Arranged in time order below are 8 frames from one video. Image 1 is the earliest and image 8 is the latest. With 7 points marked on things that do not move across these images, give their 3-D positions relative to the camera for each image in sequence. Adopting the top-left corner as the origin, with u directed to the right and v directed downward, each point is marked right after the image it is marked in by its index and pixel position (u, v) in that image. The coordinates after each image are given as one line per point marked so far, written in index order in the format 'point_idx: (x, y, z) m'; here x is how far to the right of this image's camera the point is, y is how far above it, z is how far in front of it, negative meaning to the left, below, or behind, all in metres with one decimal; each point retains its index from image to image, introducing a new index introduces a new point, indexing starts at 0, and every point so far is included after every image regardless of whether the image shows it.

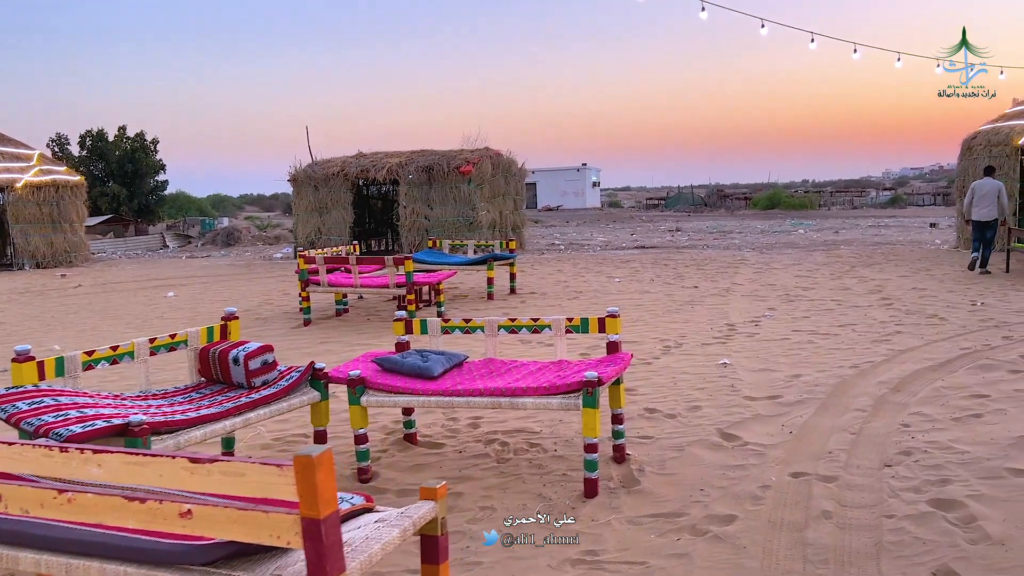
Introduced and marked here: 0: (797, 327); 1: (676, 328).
0: (+2.2, -0.3, +6.5) m
1: (+1.3, -0.3, +6.6) m
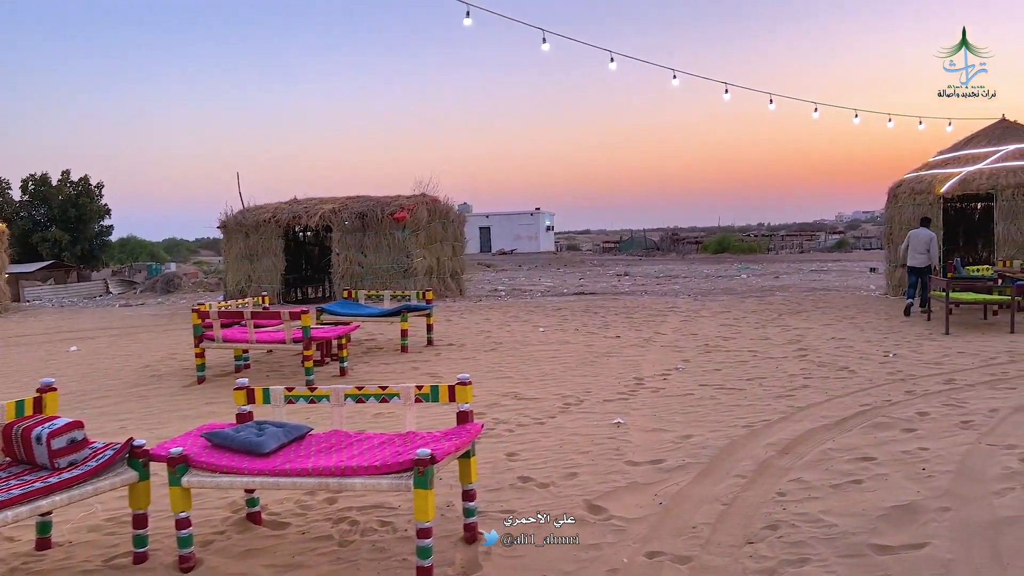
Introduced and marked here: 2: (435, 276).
0: (+1.4, -0.7, +6.4) m
1: (+0.5, -0.7, +6.5) m
2: (-1.4, +0.2, +15.4) m
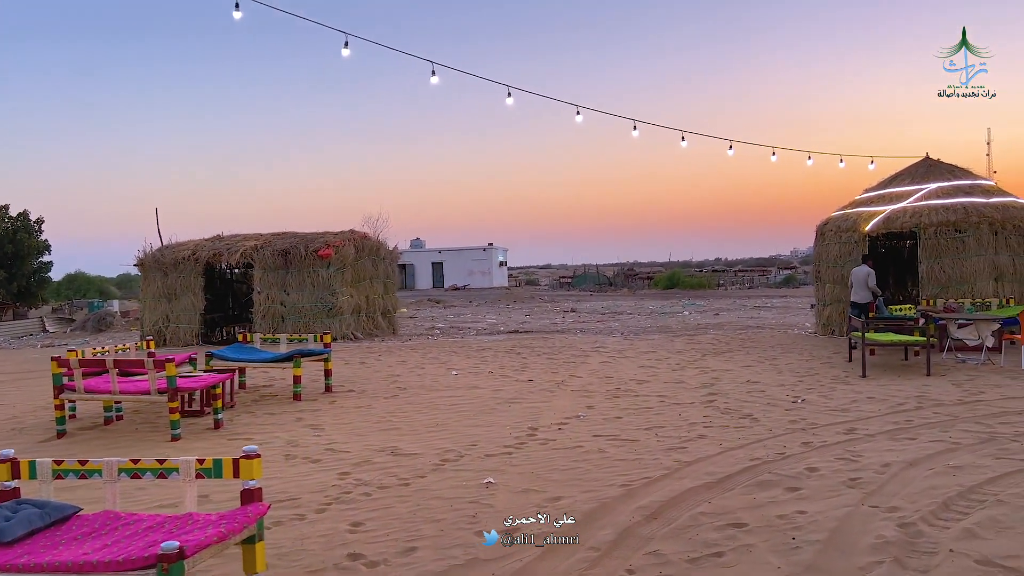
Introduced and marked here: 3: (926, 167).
0: (+0.6, -1.0, +6.0) m
1: (-0.3, -1.0, +6.1) m
2: (-2.6, -0.5, +15.0) m
3: (+6.1, +1.8, +12.7) m
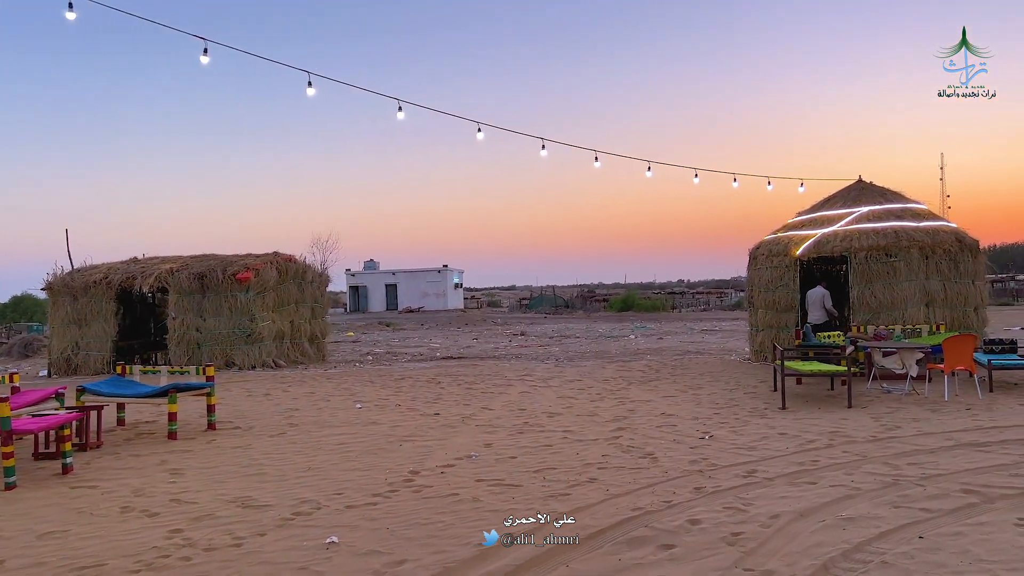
0: (-0.2, -1.2, +5.5) m
1: (-1.1, -1.2, +5.5) m
2: (-3.8, -0.9, +14.3) m
3: (+5.0, +1.4, +12.5) m
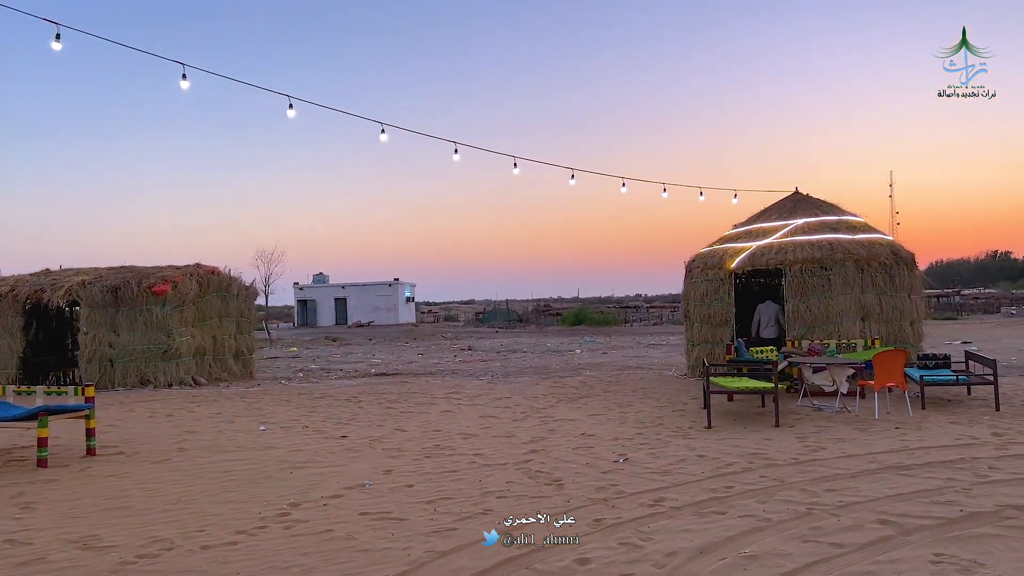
0: (-0.8, -1.3, +5.0) m
1: (-1.7, -1.3, +5.0) m
2: (-4.9, -1.1, +13.7) m
3: (+4.0, +1.2, +12.3) m
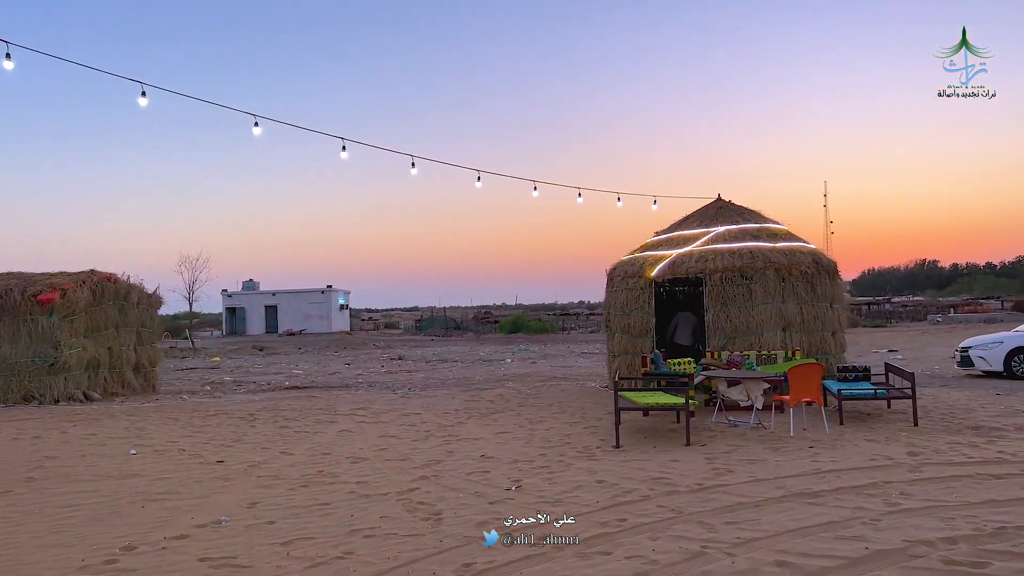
0: (-1.5, -1.4, +4.4) m
1: (-2.4, -1.4, +4.3) m
2: (-6.1, -1.2, +12.8) m
3: (+2.9, +1.1, +12.0) m
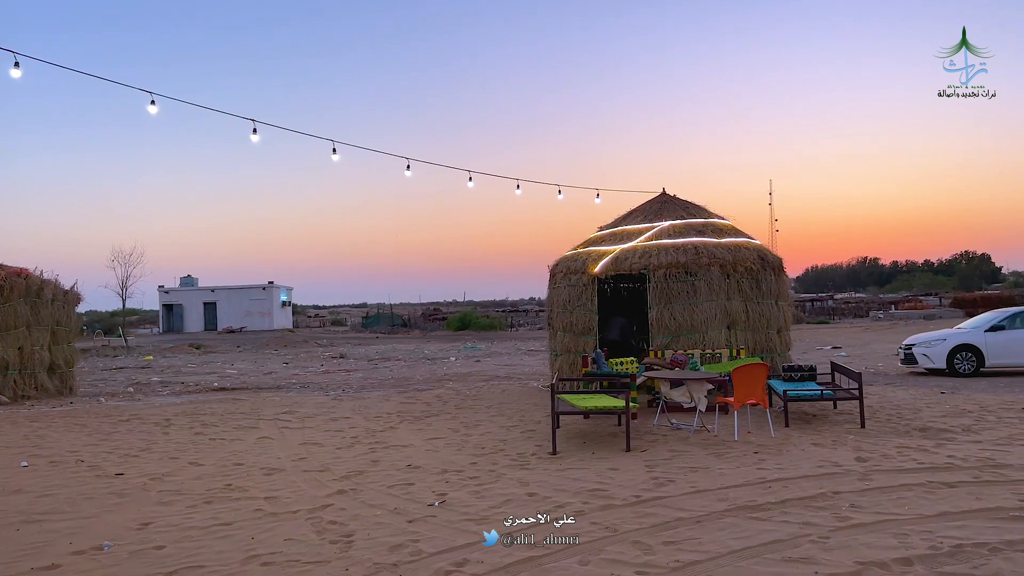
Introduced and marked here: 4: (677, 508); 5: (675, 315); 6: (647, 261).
0: (-1.9, -1.3, +3.9) m
1: (-2.8, -1.4, +3.7) m
2: (-7.0, -1.2, +11.9) m
3: (+2.0, +1.1, +11.7) m
4: (+0.9, -1.2, +4.7) m
5: (+1.9, -0.3, +9.9) m
6: (+1.6, +0.3, +10.0) m
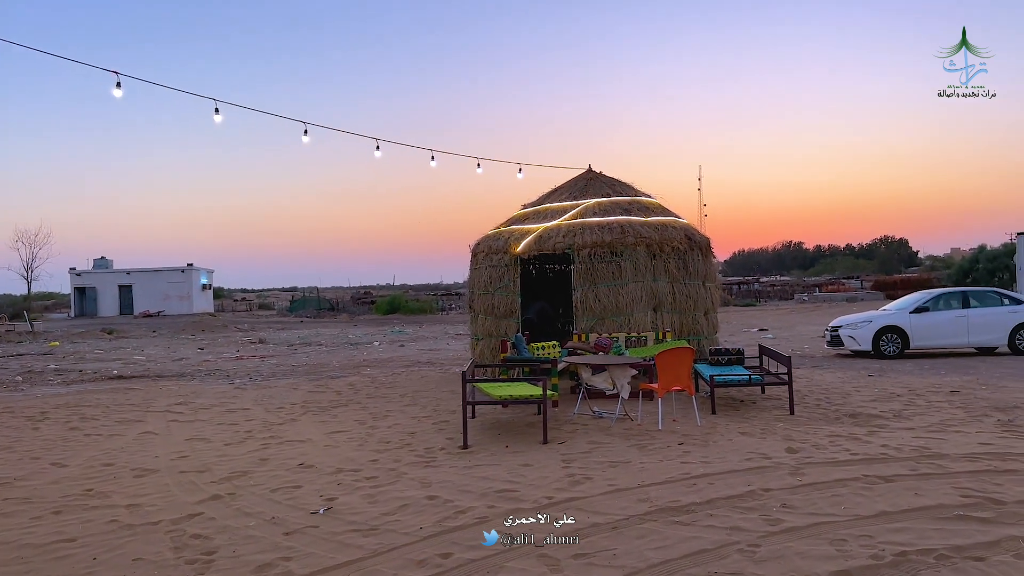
0: (-2.4, -1.2, +3.1) m
1: (-3.2, -1.3, +2.9) m
2: (-8.0, -0.9, +10.8) m
3: (+1.0, +1.4, +11.2) m
4: (+0.4, -1.1, +4.2) m
5: (+1.0, -0.1, +9.4) m
6: (+0.7, +0.5, +9.5) m
